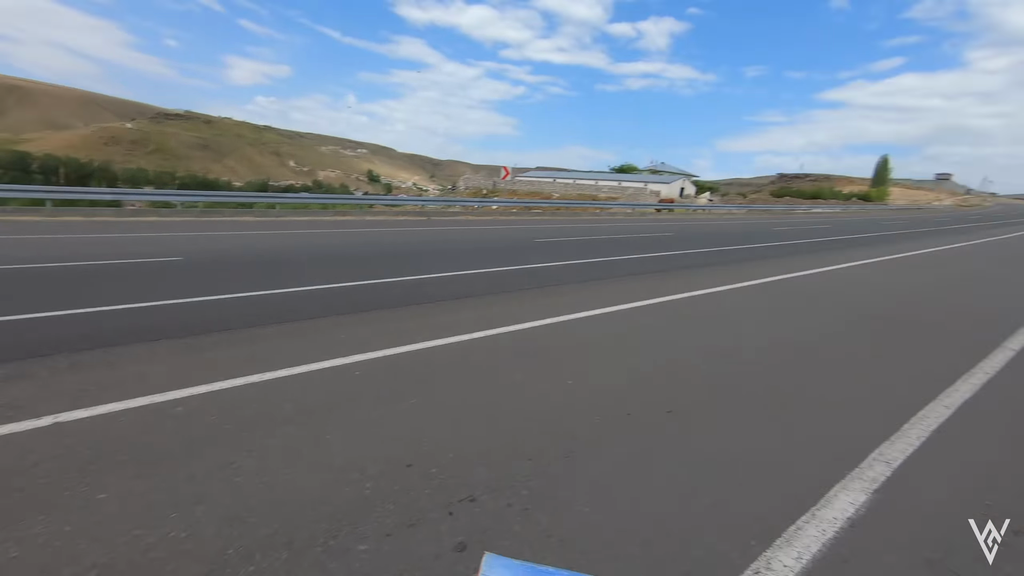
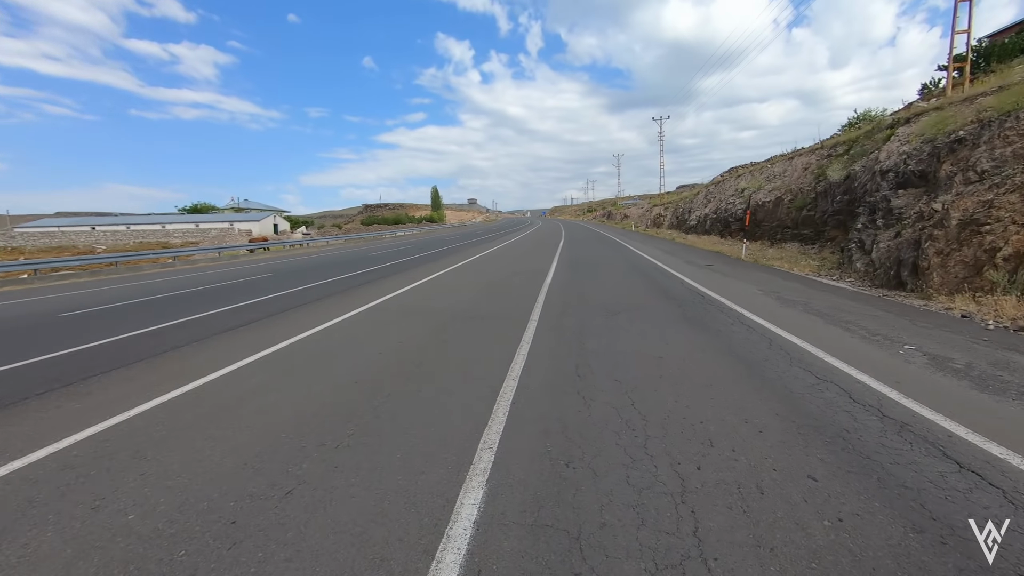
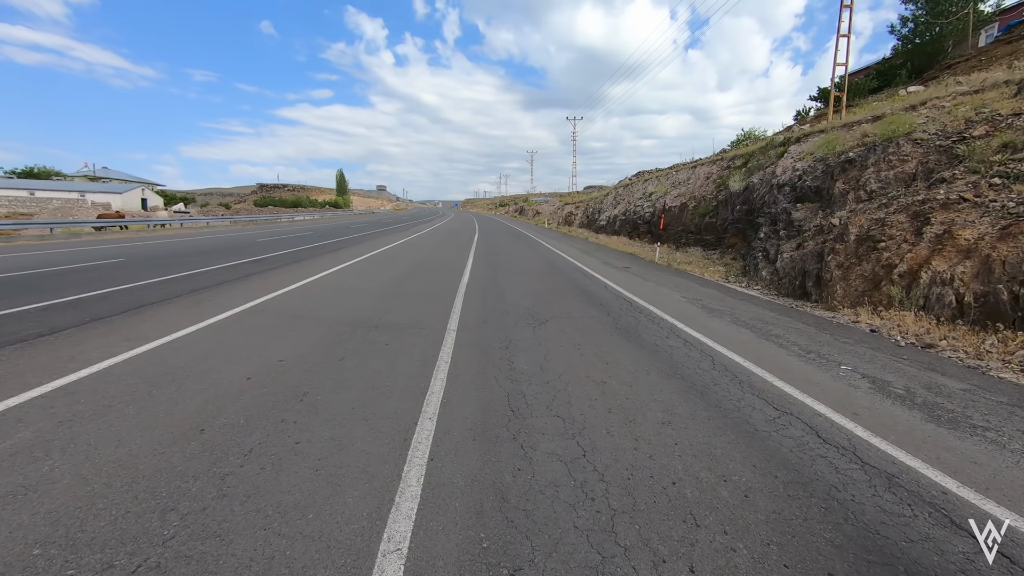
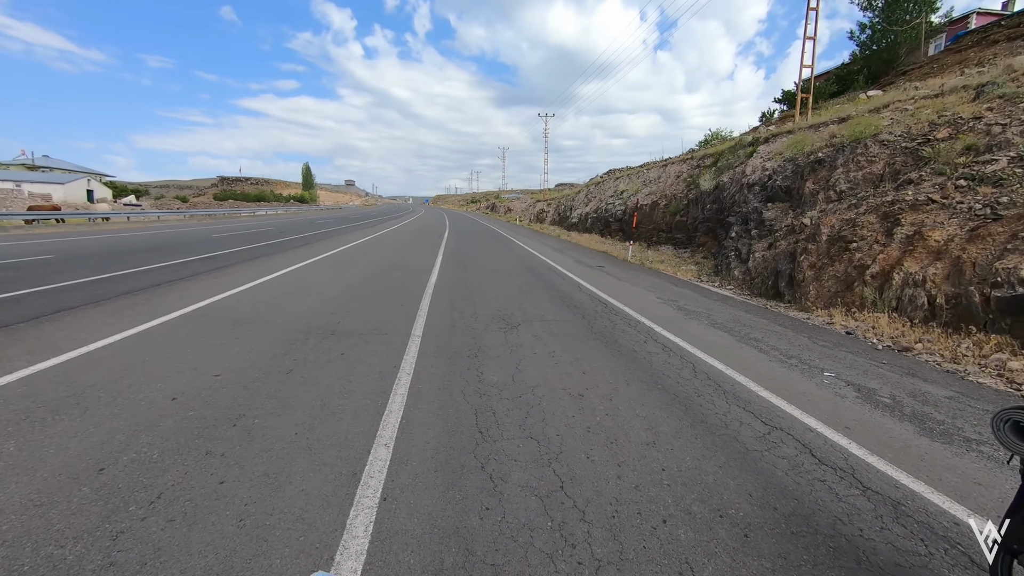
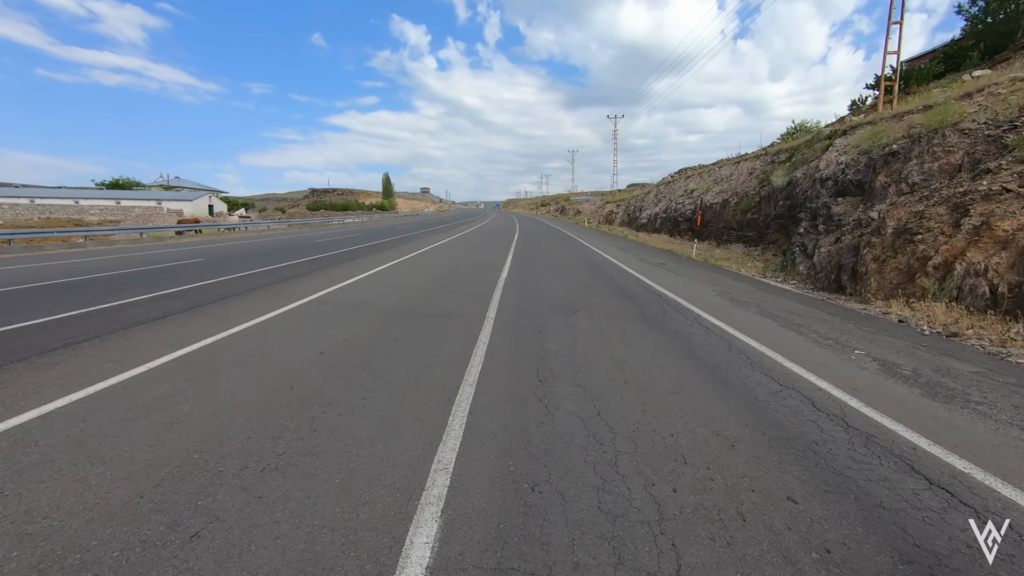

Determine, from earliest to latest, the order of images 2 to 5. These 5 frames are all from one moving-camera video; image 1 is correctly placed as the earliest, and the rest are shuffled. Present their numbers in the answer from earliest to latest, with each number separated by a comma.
2, 5, 3, 4
